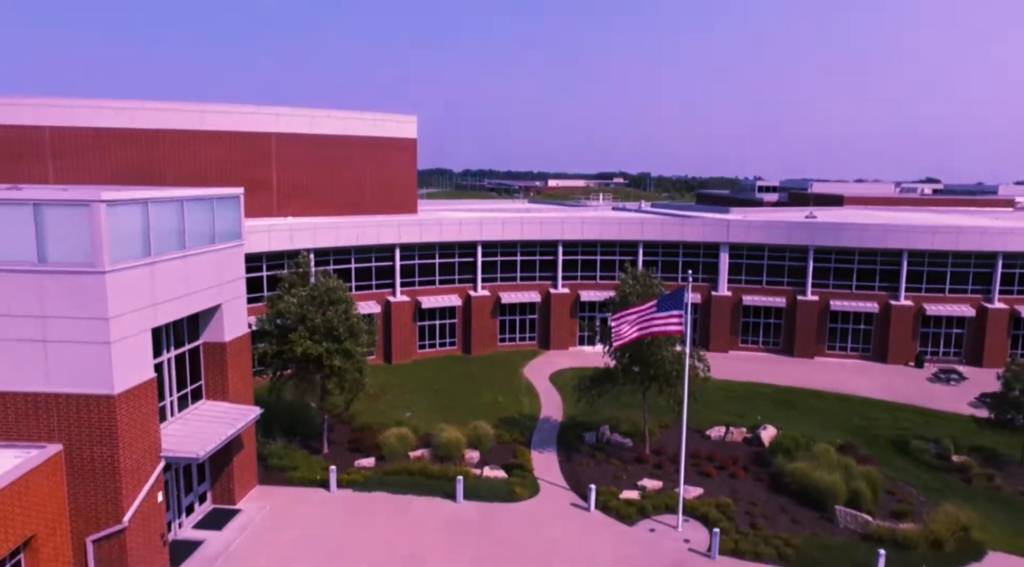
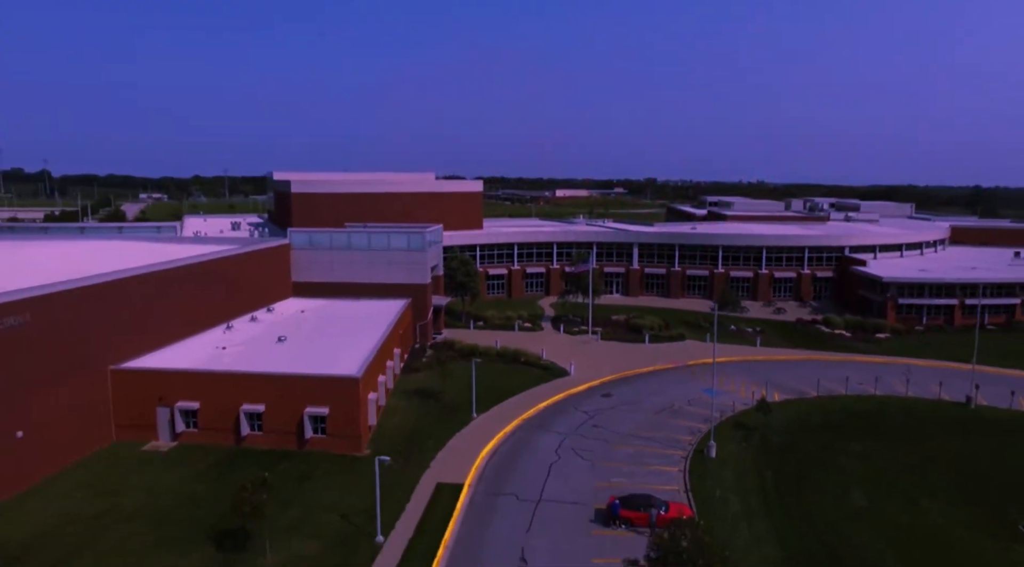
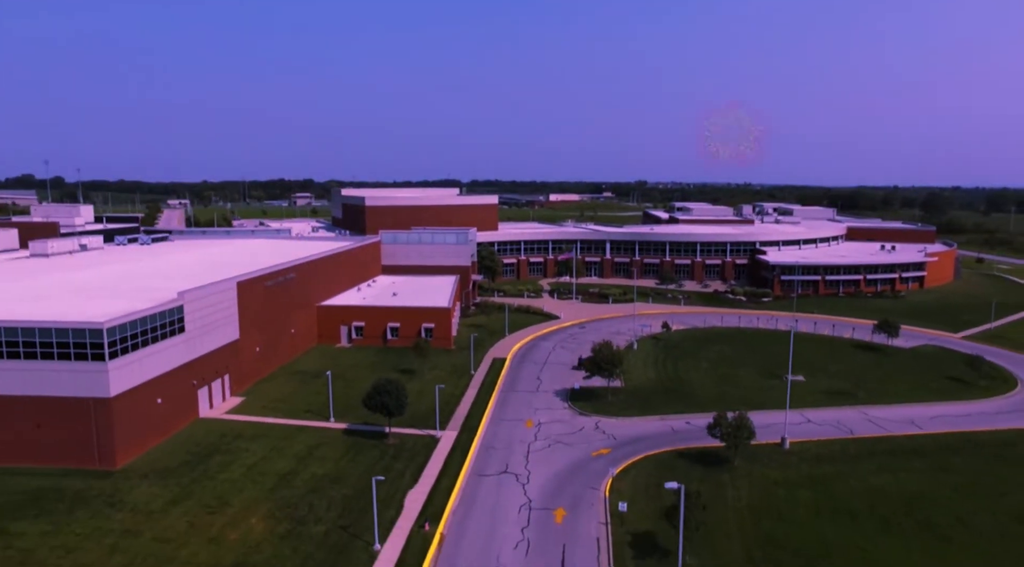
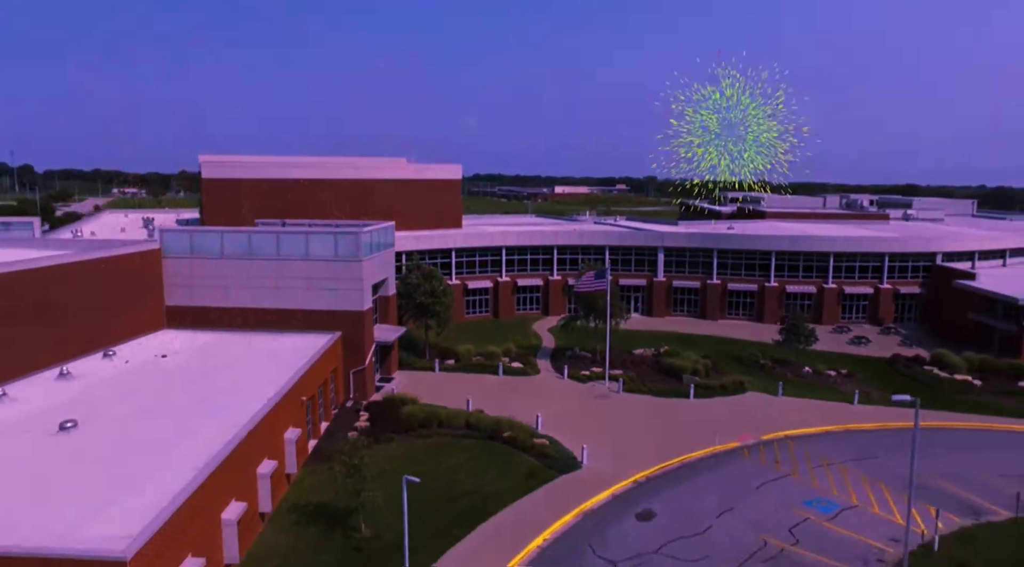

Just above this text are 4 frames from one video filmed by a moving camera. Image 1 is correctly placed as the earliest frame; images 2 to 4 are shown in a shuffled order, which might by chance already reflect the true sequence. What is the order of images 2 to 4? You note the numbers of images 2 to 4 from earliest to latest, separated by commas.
4, 2, 3
